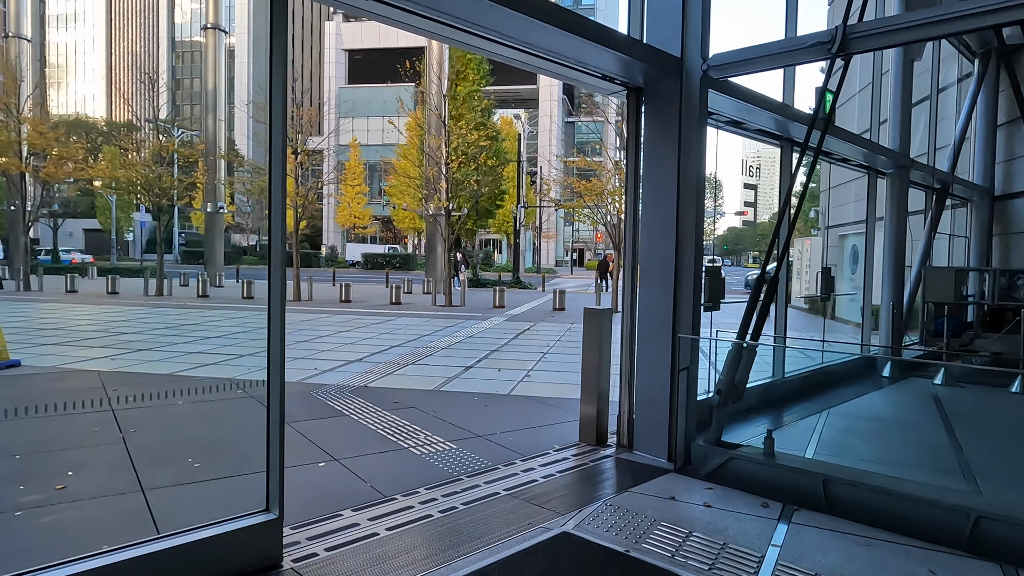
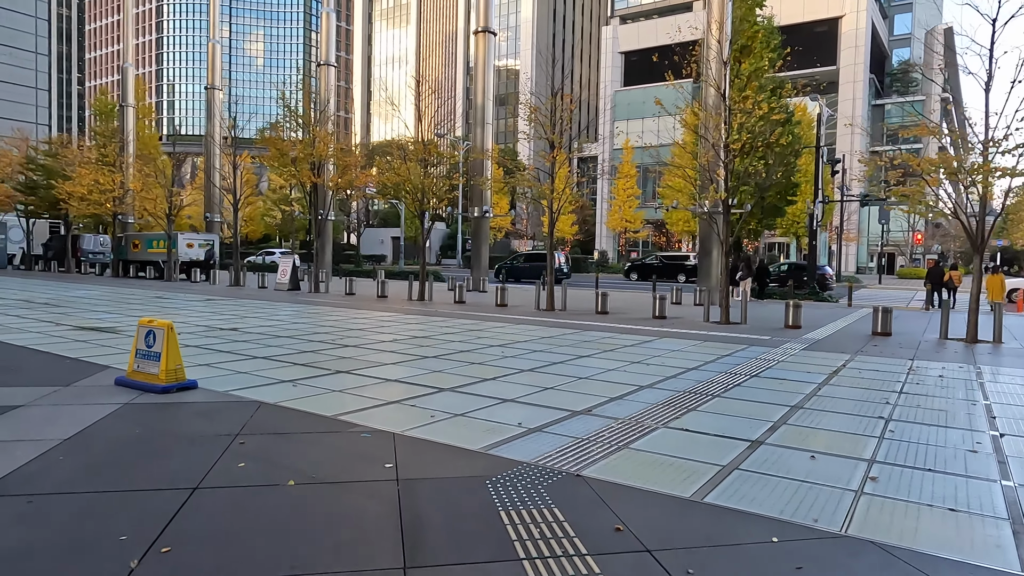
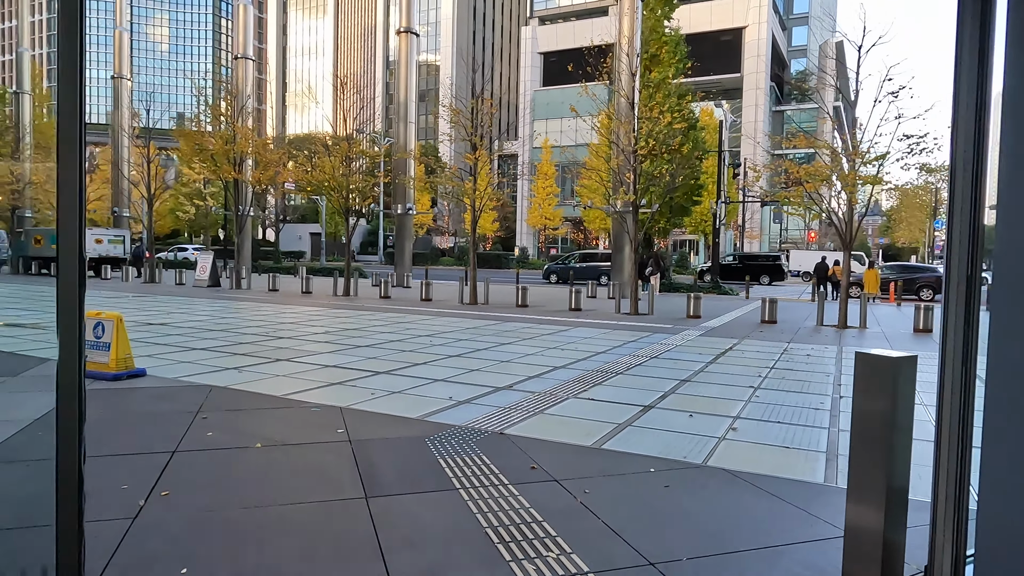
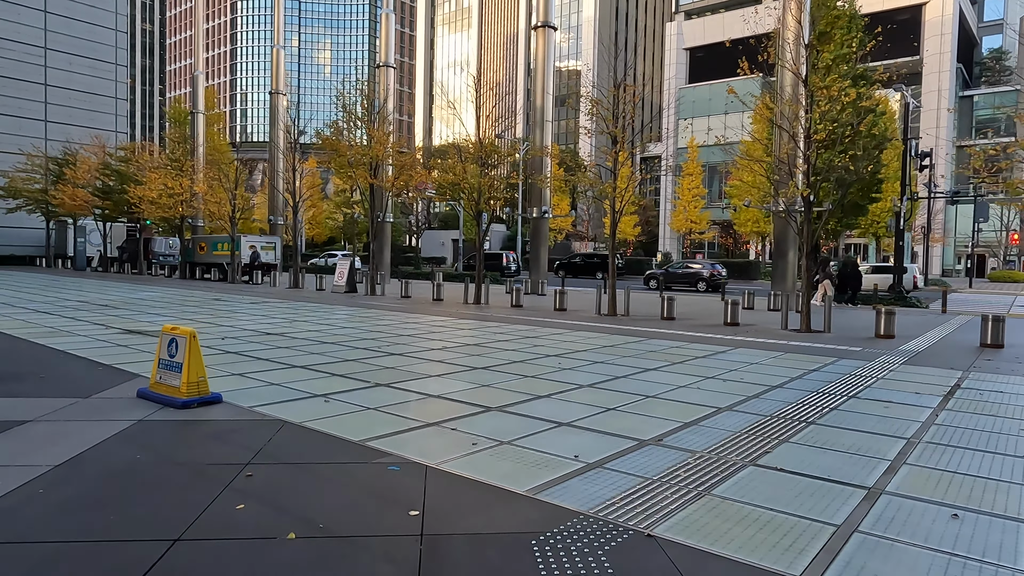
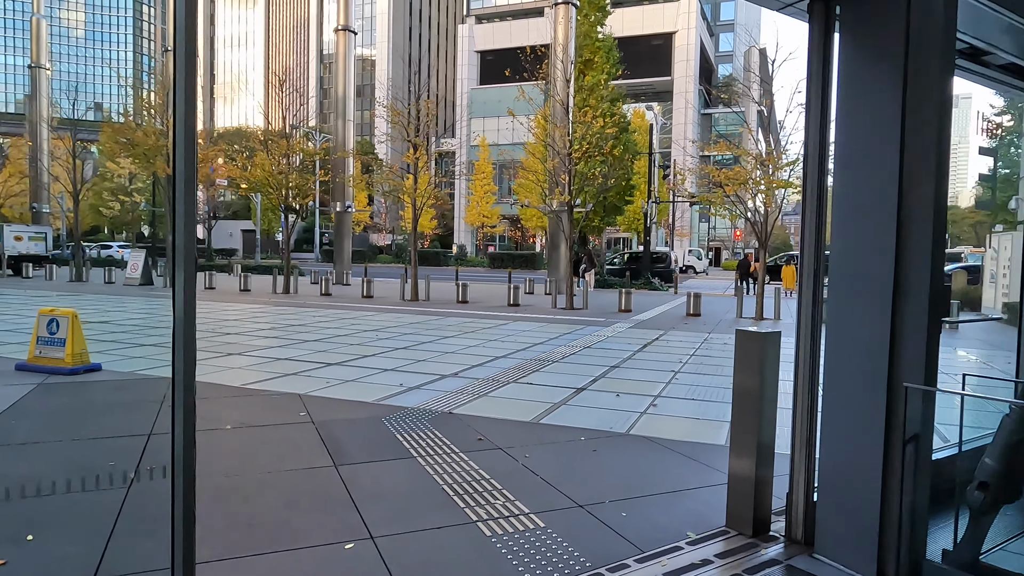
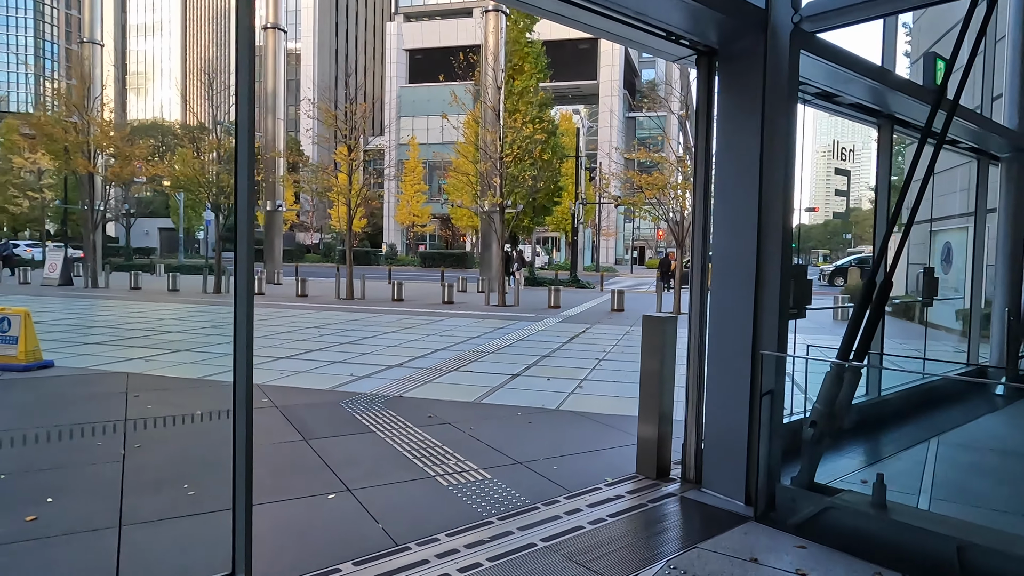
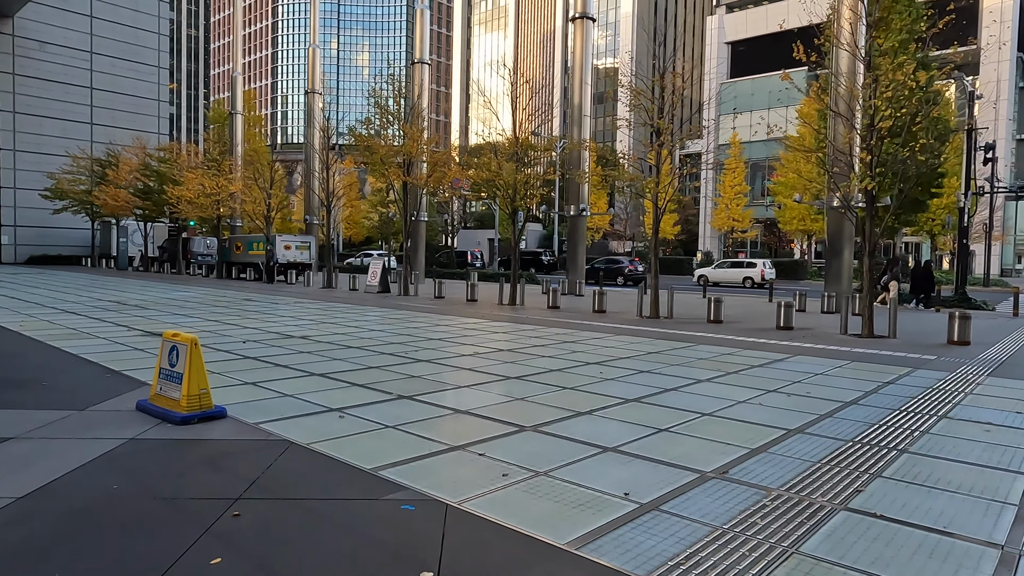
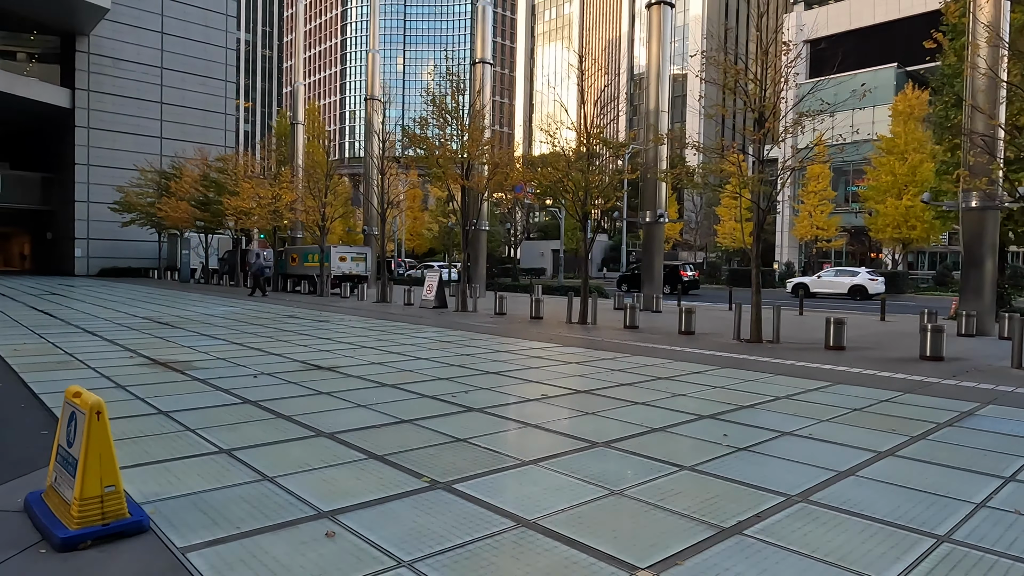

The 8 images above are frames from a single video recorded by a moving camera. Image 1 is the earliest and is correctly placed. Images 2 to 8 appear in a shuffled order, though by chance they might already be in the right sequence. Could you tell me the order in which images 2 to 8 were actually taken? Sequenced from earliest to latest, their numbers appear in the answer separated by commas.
6, 5, 3, 2, 4, 7, 8
